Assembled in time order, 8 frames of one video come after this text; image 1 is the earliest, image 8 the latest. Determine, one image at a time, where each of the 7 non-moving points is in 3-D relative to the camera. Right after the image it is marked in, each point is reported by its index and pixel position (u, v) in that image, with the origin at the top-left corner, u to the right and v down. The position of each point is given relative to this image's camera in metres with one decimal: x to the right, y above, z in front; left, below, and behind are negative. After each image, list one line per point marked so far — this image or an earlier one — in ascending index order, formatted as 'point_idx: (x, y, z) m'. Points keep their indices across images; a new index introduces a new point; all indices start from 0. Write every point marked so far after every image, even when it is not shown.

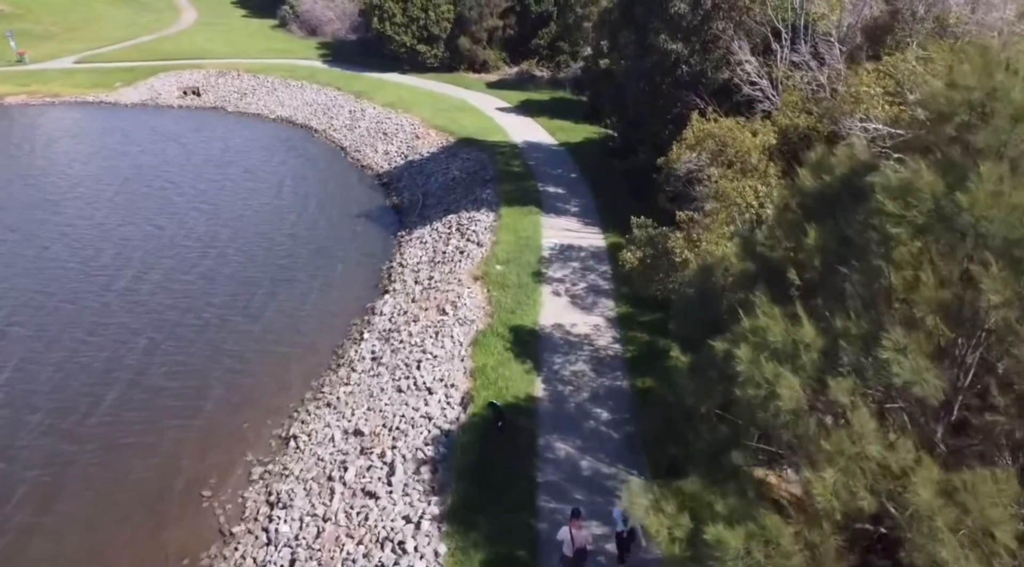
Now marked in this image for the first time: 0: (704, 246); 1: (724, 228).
0: (+4.2, +0.8, +19.2) m
1: (+4.7, +1.2, +19.5) m
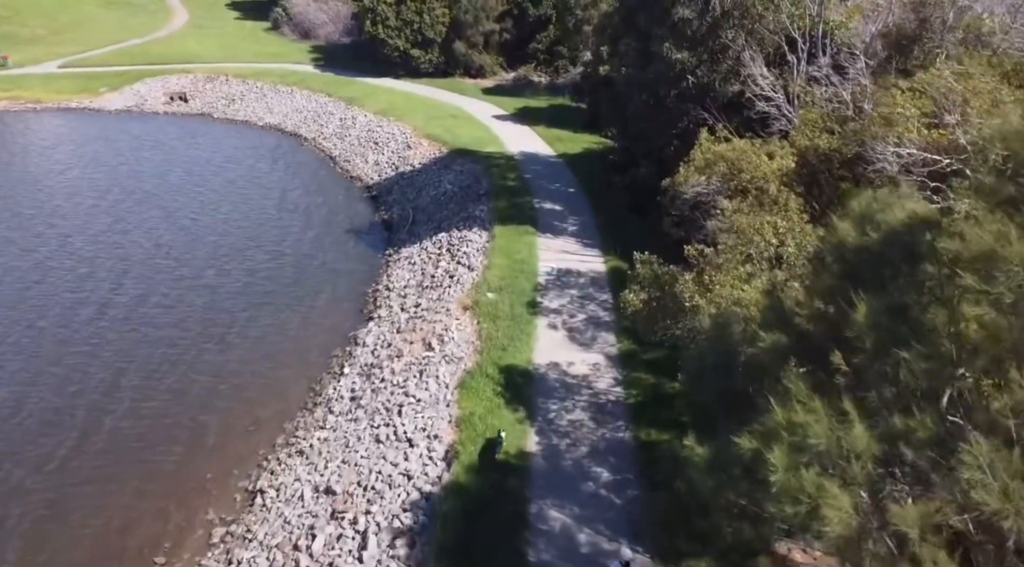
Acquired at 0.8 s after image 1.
0: (+3.9, -0.2, +16.8) m
1: (+4.4, +0.2, +17.1) m
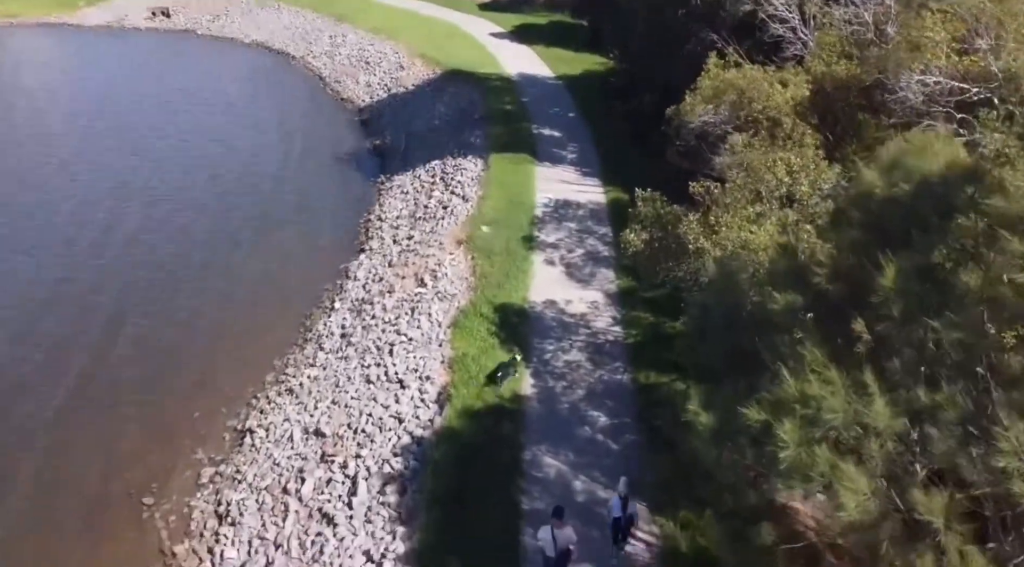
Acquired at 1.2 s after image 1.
0: (+3.8, +0.9, +15.9) m
1: (+4.3, +1.3, +16.2) m
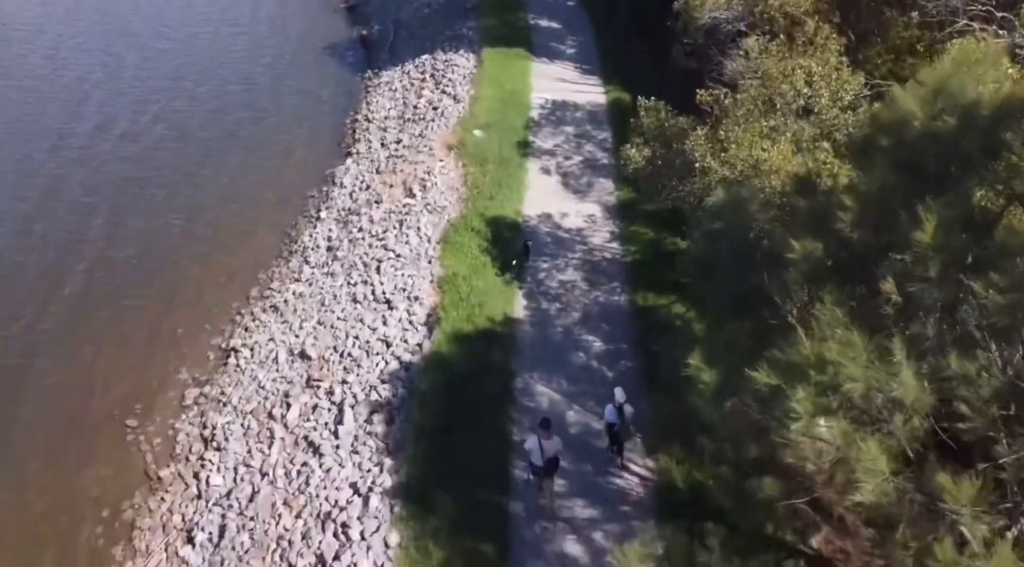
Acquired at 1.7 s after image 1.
0: (+3.7, +2.2, +14.7) m
1: (+4.2, +2.6, +14.9) m
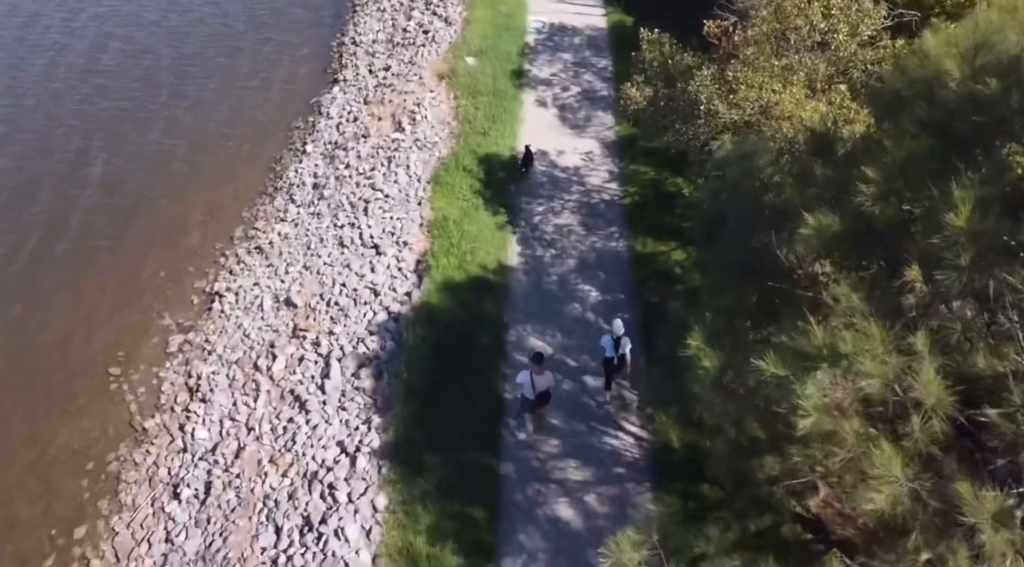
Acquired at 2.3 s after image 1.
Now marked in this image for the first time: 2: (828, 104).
0: (+3.5, +2.9, +13.6) m
1: (+4.0, +3.3, +13.8) m
2: (+4.7, +2.7, +13.3) m
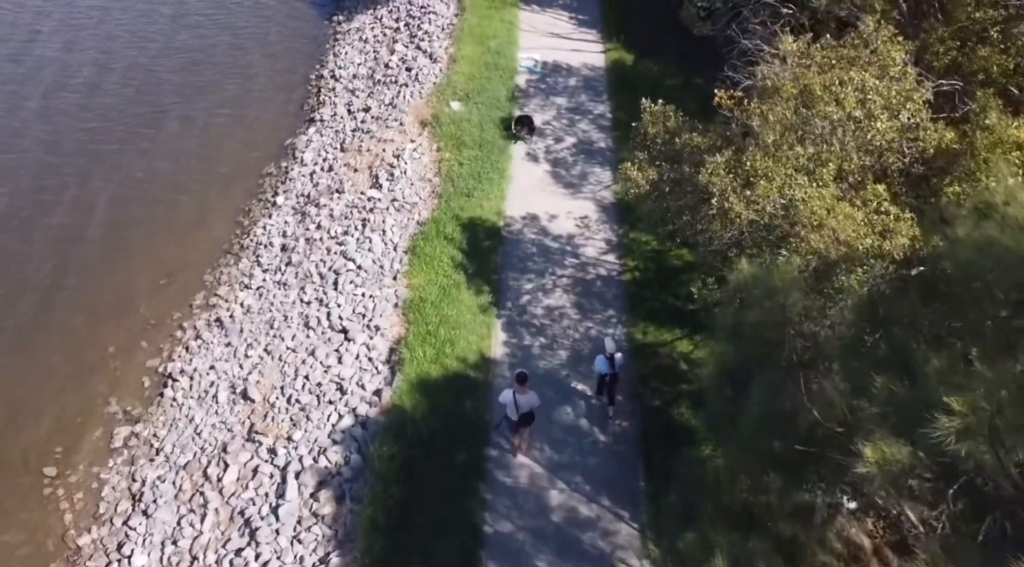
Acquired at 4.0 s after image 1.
0: (+3.3, +1.1, +11.6) m
1: (+3.8, +1.6, +11.7) m
2: (+4.4, +1.0, +11.2) m
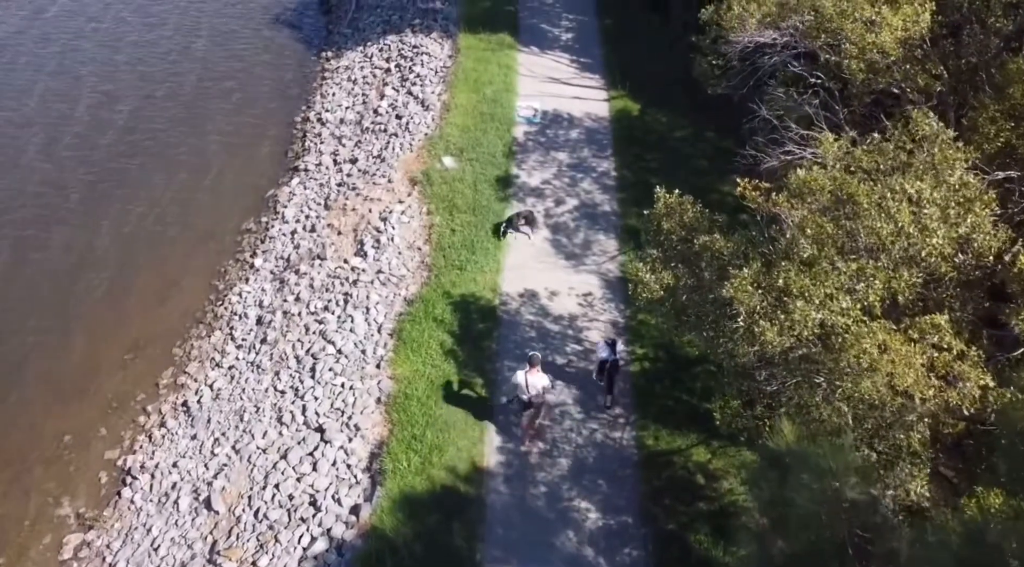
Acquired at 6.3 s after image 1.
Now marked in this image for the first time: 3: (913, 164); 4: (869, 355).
0: (+3.2, -0.4, +9.9) m
1: (+3.7, 0.0, +10.0) m
2: (+4.4, -0.6, +9.5) m
3: (+4.8, +1.5, +10.6) m
4: (+3.7, -0.8, +9.2) m
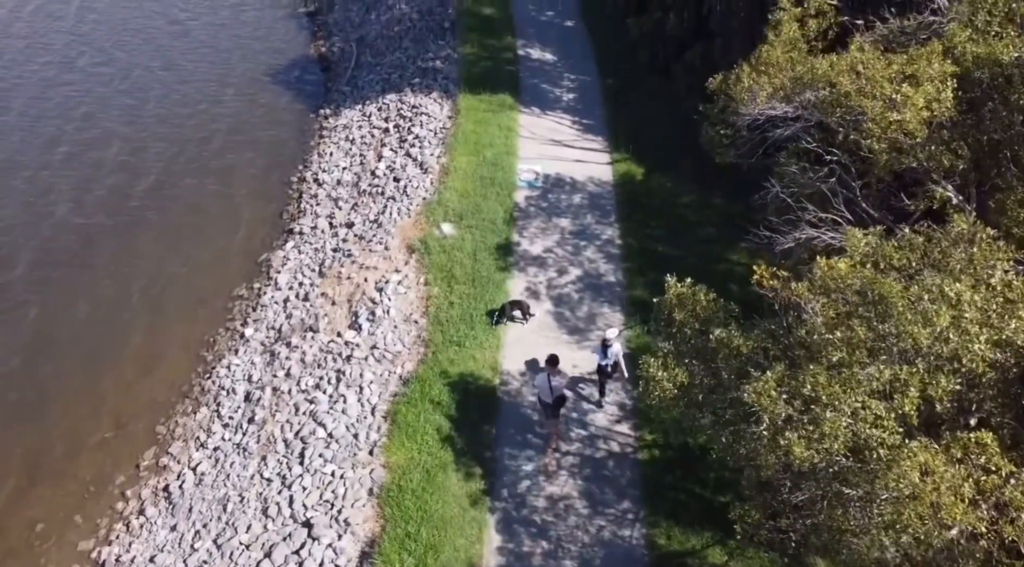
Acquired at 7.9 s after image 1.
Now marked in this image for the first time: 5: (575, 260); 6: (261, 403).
0: (+3.2, -1.5, +9.0) m
1: (+3.7, -1.1, +9.2) m
2: (+4.4, -1.7, +8.6) m
3: (+4.8, +0.4, +9.8) m
4: (+3.7, -1.8, +8.3) m
5: (+1.4, +0.5, +19.3) m
6: (-5.0, -2.4, +17.5) m
